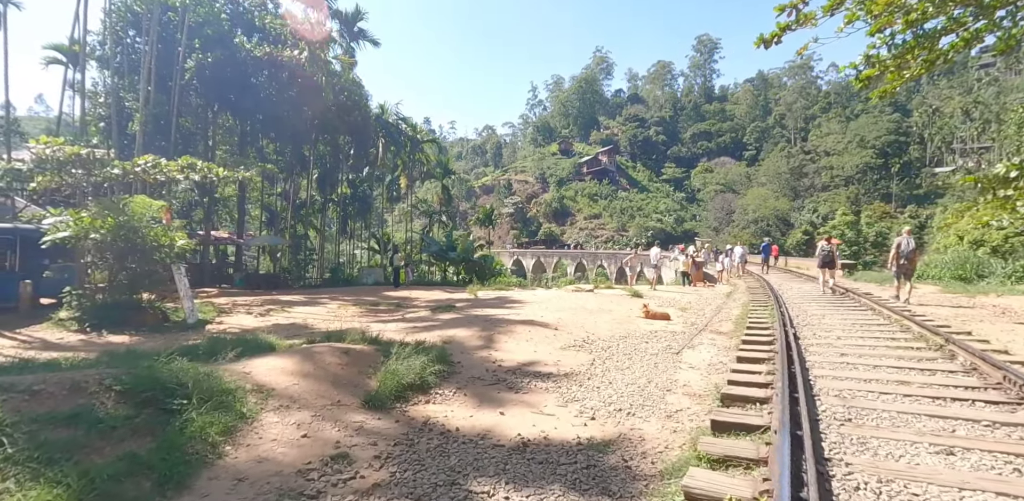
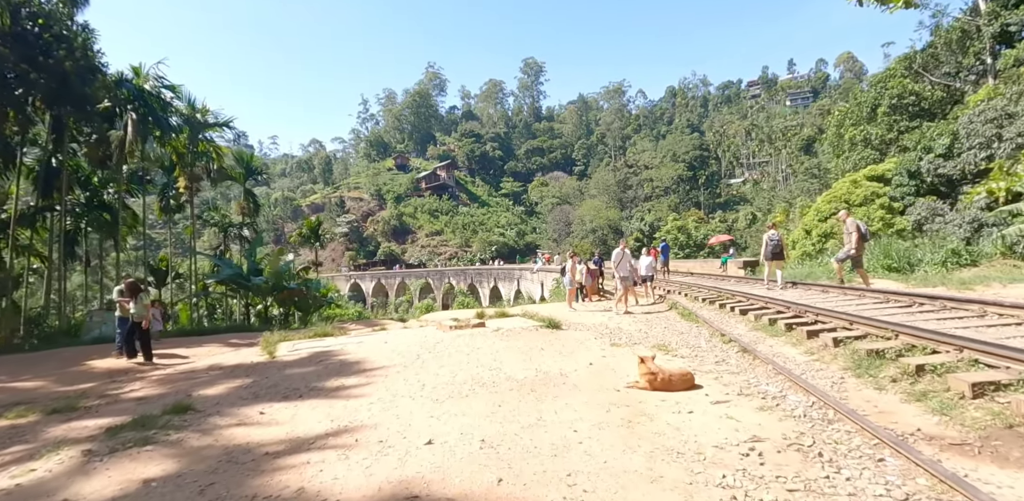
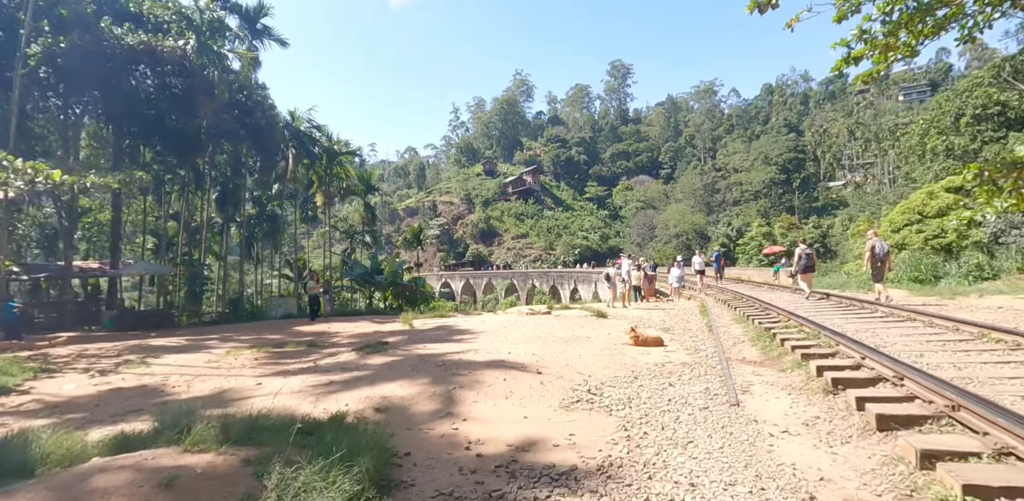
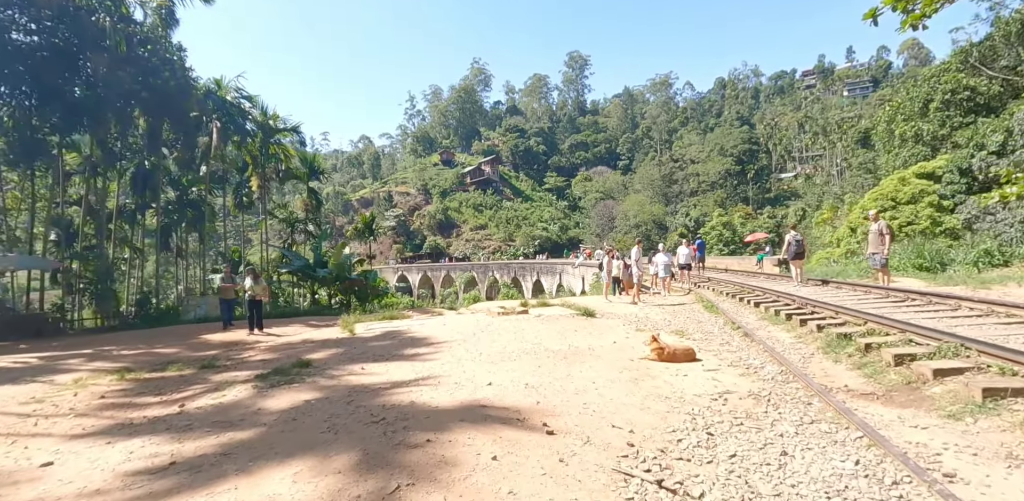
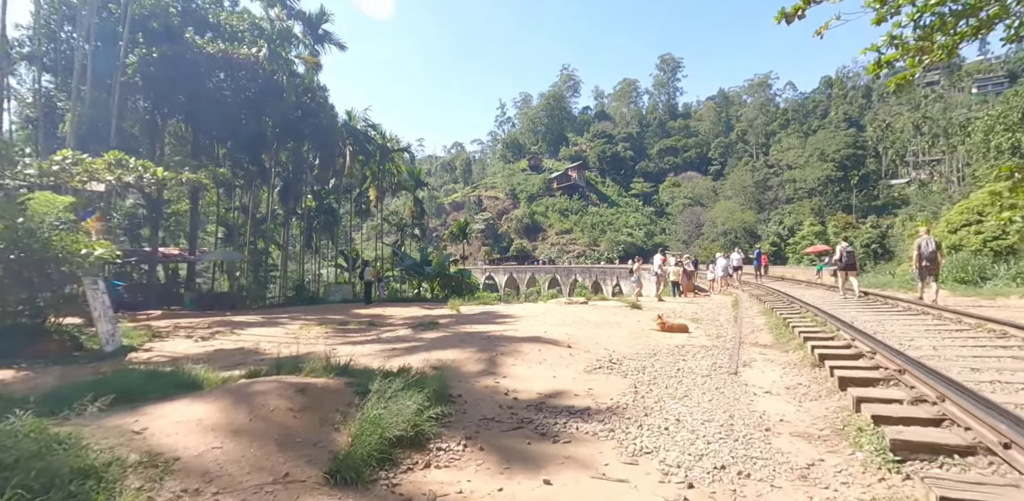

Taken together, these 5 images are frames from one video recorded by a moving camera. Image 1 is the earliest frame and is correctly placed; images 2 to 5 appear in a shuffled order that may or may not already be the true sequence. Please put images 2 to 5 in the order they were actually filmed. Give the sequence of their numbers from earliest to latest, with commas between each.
5, 3, 4, 2
